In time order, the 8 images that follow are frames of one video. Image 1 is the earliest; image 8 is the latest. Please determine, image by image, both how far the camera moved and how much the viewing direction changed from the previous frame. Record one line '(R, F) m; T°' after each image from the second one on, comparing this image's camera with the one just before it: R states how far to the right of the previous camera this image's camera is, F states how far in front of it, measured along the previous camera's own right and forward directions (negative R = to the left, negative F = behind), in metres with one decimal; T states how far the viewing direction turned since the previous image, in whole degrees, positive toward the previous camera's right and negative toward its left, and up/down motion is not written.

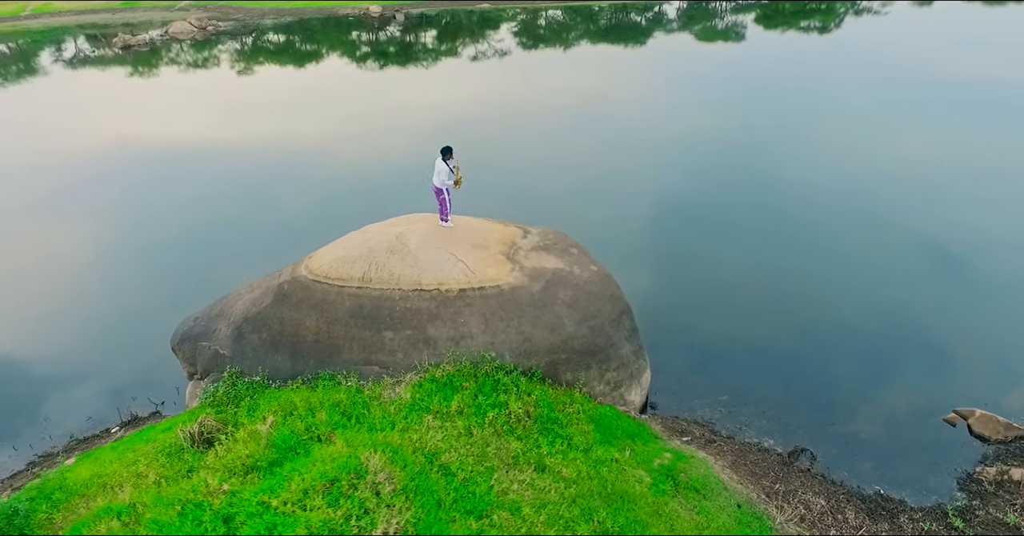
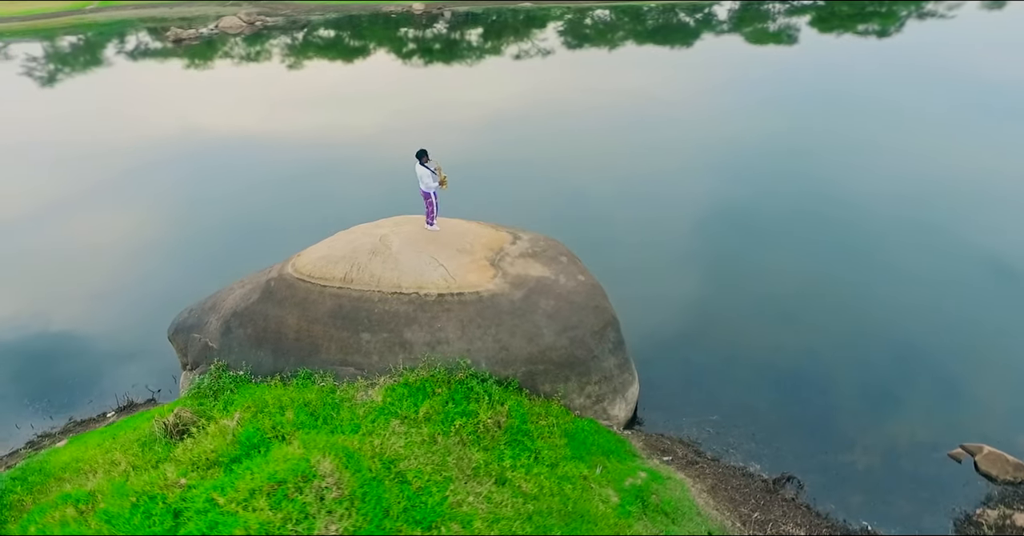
(+0.9, +0.2) m; -4°
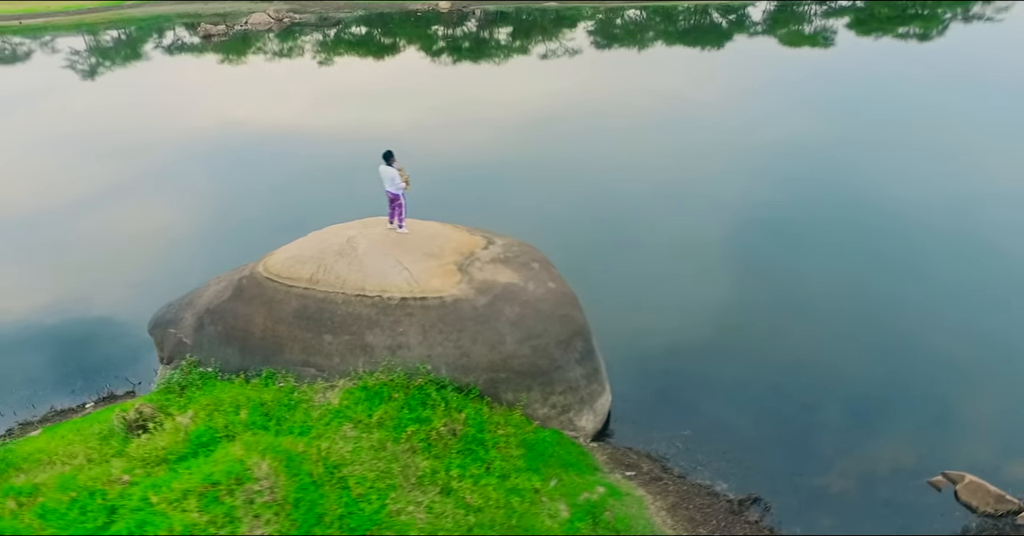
(+0.9, +0.2) m; -3°
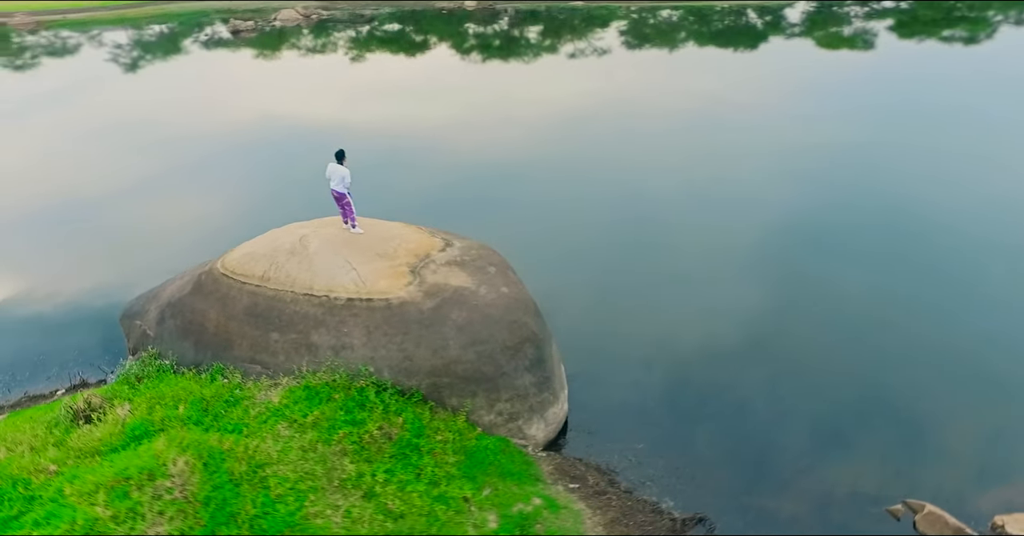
(+1.1, +0.2) m; -3°
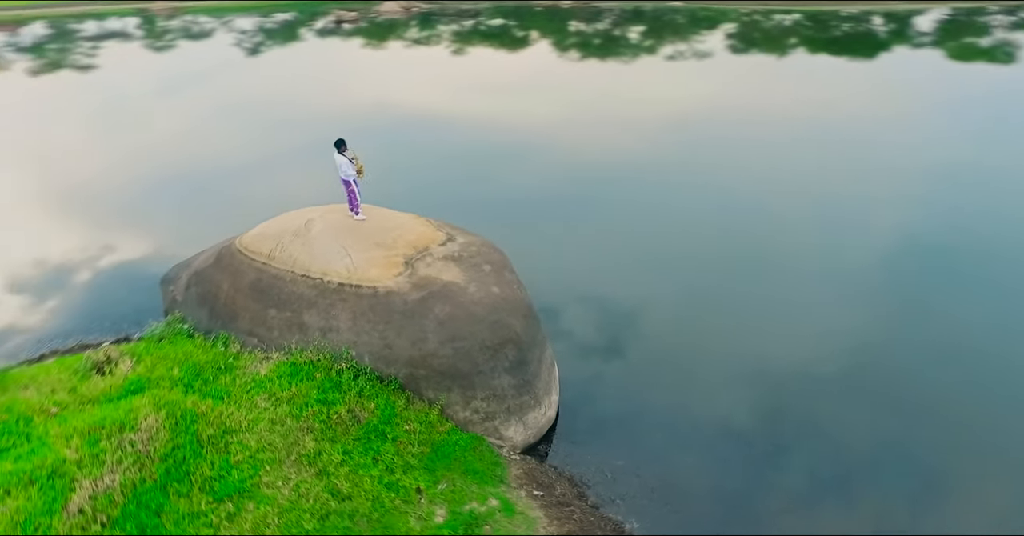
(+1.4, +0.1) m; -8°
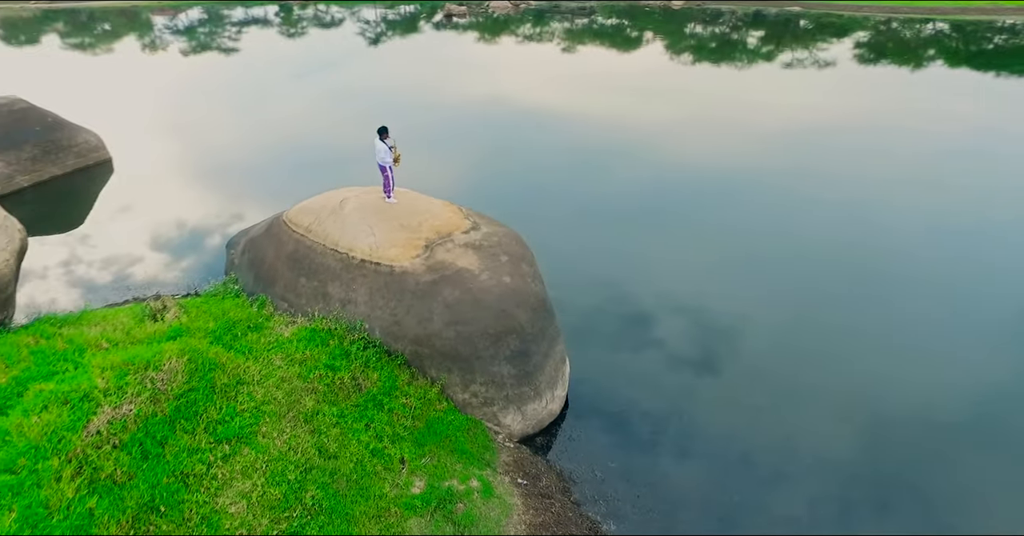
(+1.3, -0.1) m; -9°
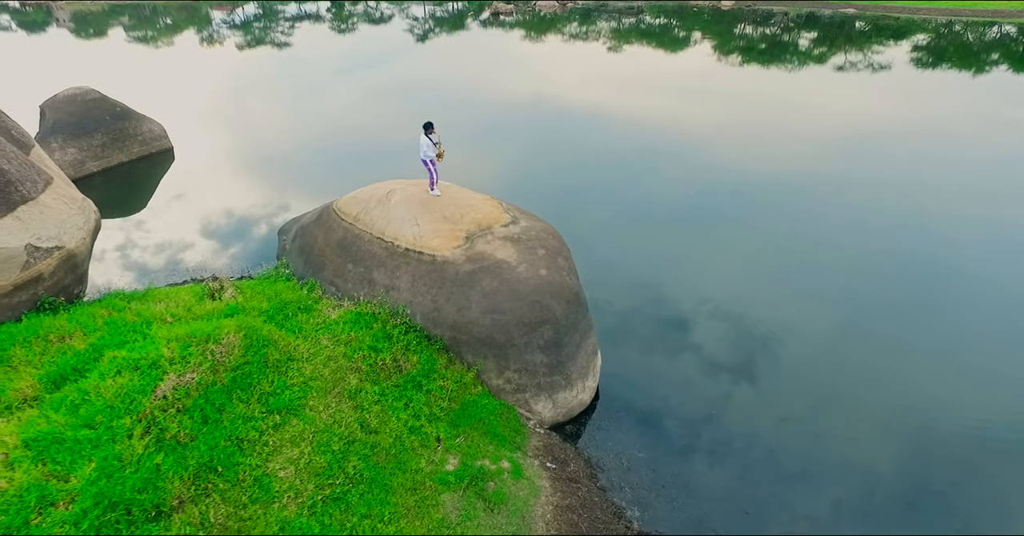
(0.0, -0.4) m; -4°
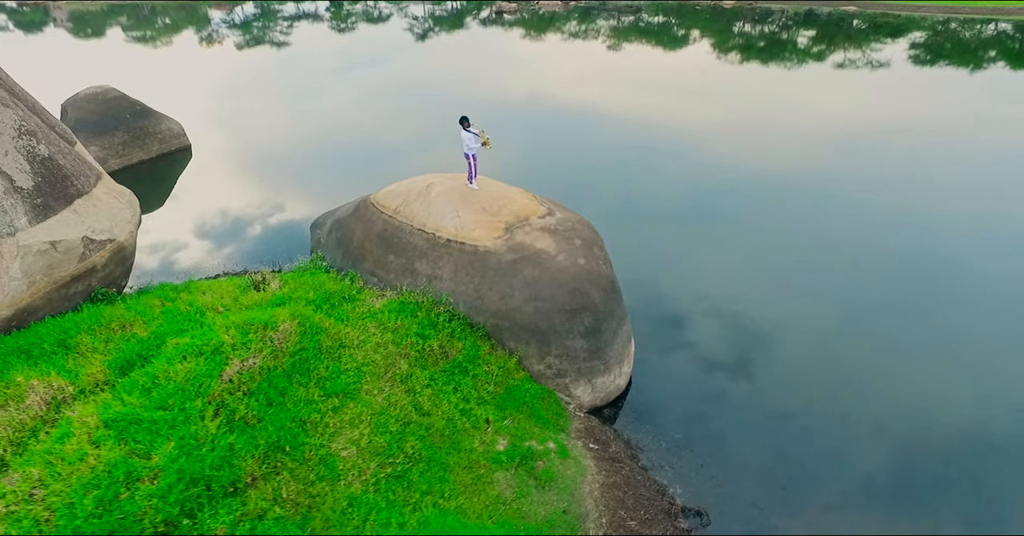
(-0.7, -0.3) m; 0°
